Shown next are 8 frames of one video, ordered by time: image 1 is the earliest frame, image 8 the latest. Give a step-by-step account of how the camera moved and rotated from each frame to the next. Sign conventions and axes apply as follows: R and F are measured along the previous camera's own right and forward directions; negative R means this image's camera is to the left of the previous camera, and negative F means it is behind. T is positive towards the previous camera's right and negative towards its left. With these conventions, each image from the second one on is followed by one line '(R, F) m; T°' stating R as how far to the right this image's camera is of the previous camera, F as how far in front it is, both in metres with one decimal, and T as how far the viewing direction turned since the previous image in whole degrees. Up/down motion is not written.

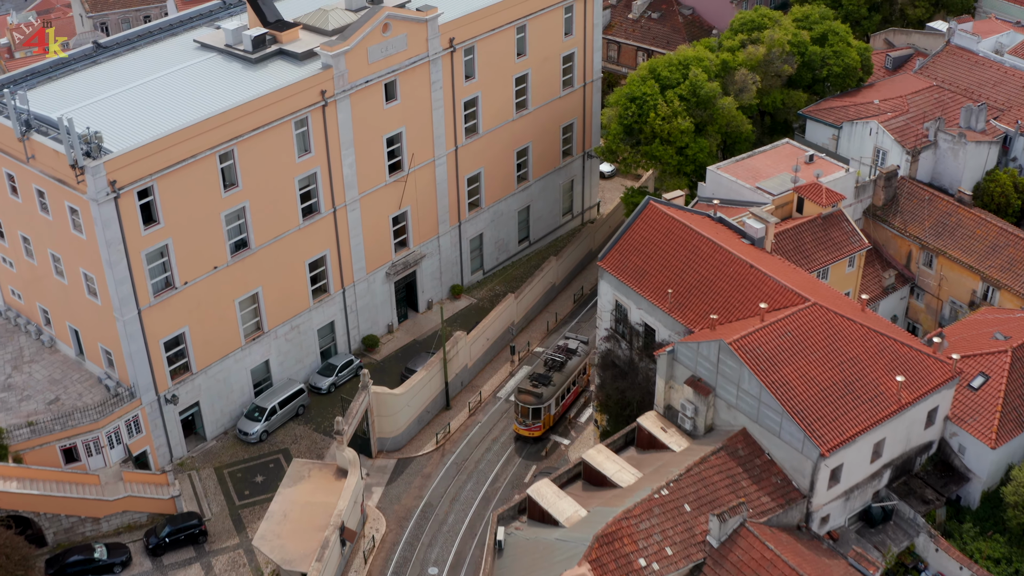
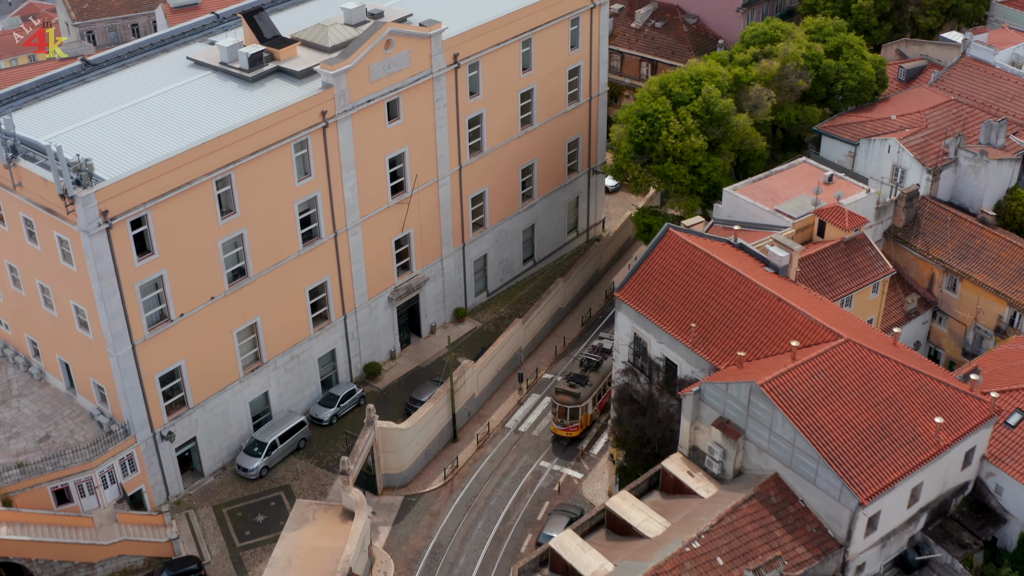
(-1.2, +2.3) m; +1°
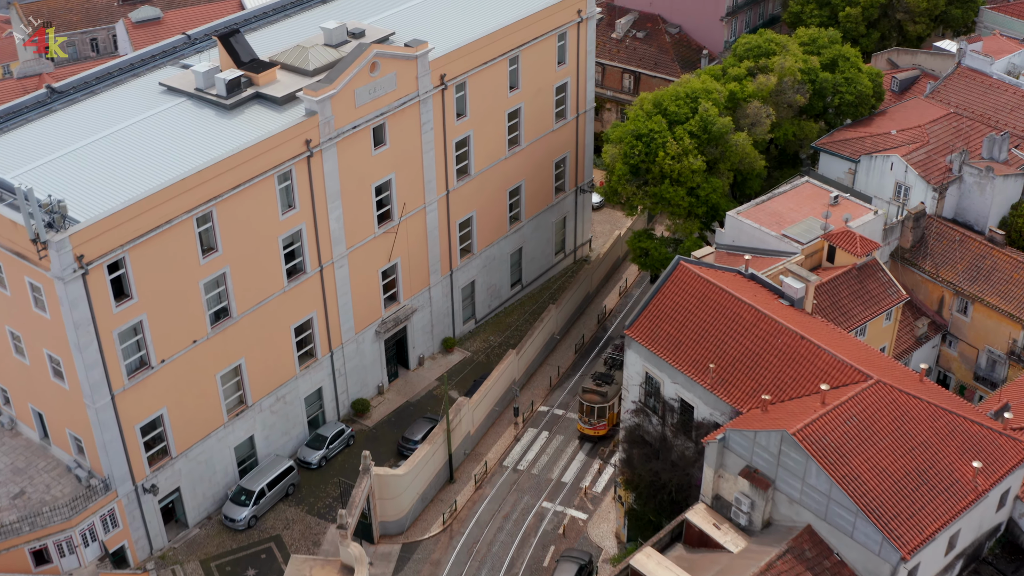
(-1.8, +2.6) m; +2°
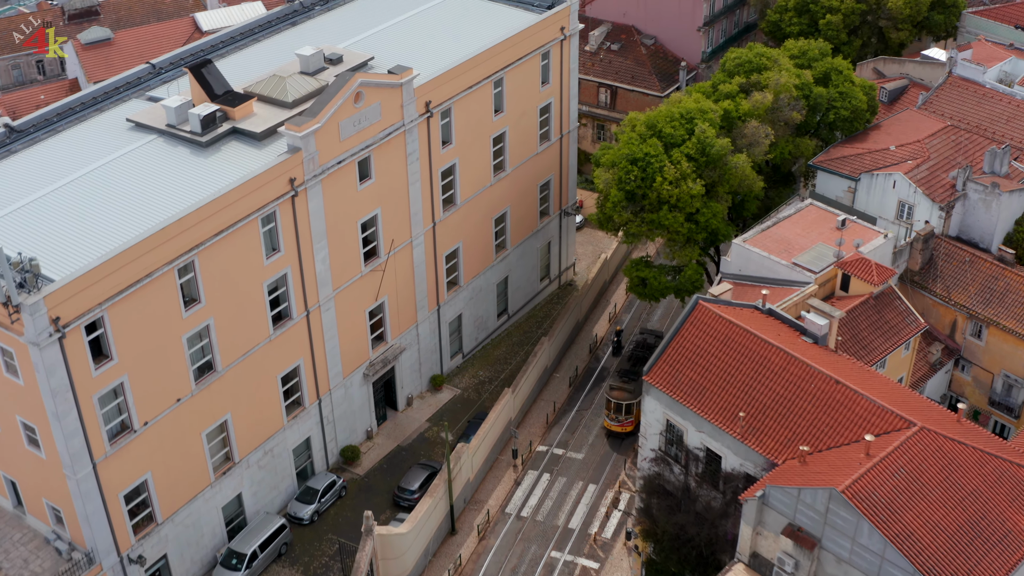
(-2.4, +2.9) m; +3°
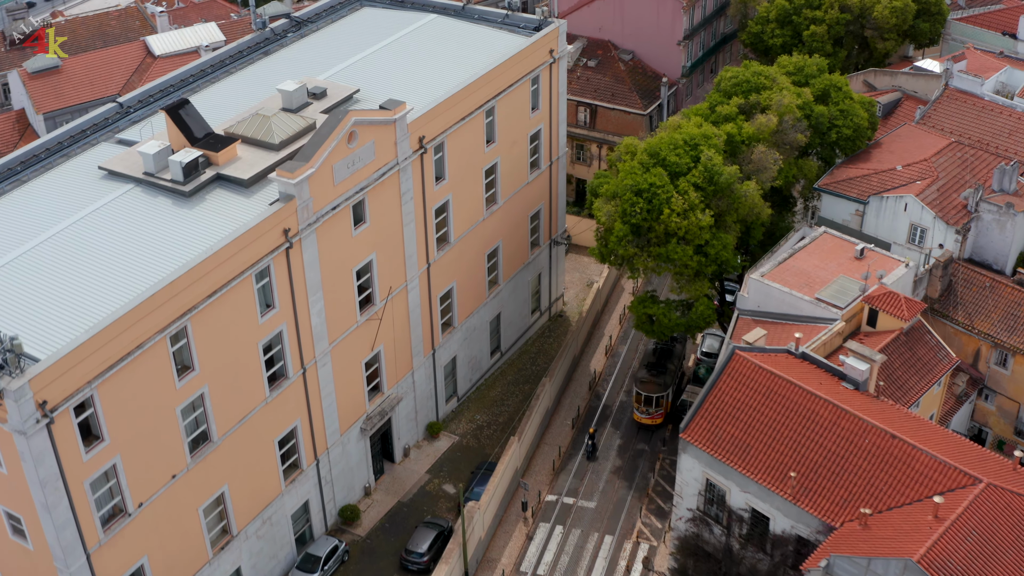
(-2.9, +3.2) m; +3°
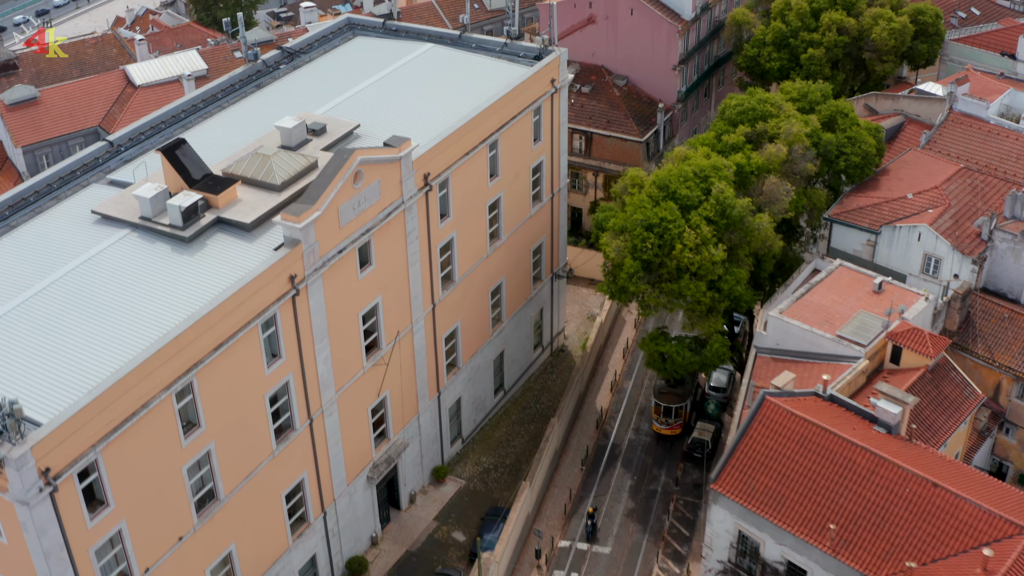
(-1.6, +1.7) m; +2°
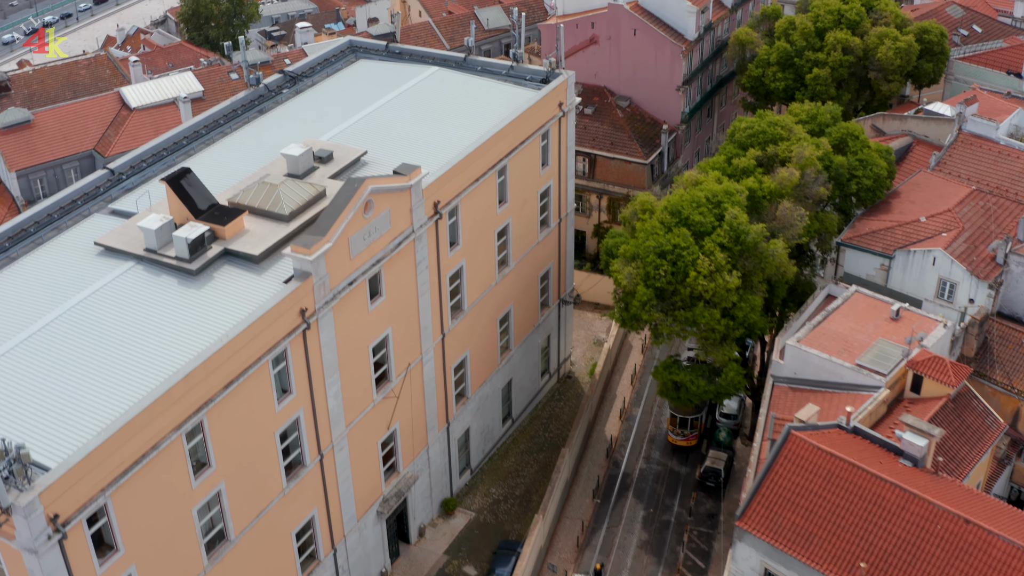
(-1.0, +1.0) m; +1°
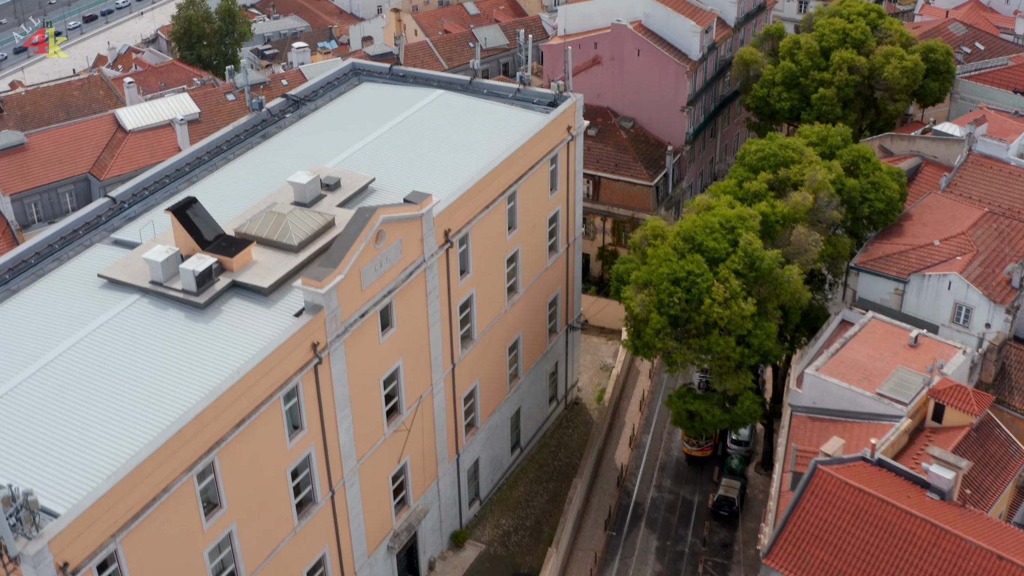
(-0.9, +0.9) m; +1°
